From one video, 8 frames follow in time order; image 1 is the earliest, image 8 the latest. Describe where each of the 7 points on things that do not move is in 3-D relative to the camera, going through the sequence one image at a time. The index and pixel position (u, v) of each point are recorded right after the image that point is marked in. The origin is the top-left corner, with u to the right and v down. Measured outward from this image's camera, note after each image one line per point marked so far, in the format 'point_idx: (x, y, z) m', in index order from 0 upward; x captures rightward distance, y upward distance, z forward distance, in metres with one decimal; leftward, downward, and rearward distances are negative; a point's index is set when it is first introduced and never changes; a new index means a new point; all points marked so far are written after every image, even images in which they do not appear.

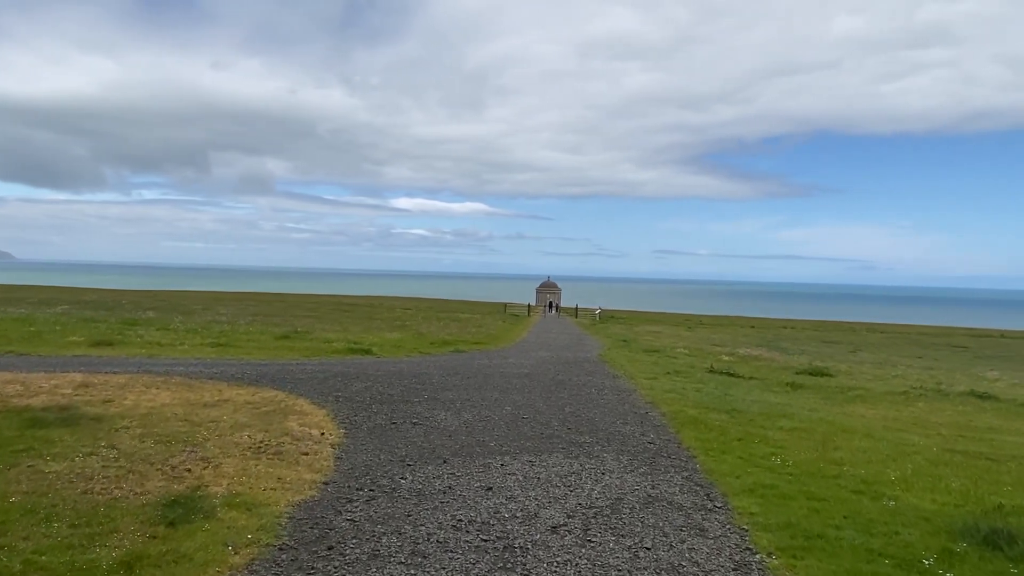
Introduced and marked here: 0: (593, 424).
0: (+1.9, -3.1, +15.3) m
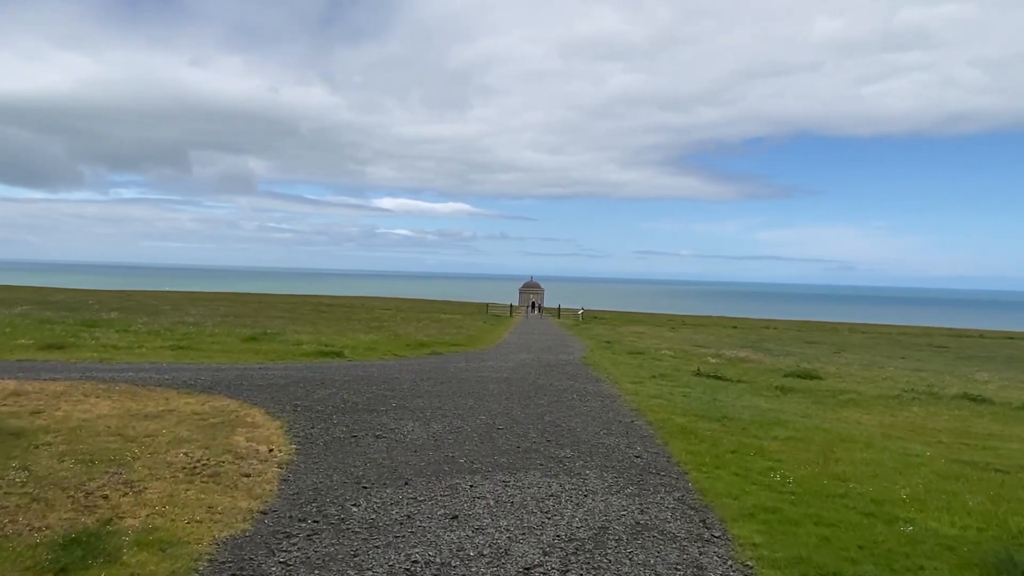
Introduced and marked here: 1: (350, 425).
0: (+1.3, -3.1, +14.0) m
1: (-3.4, -2.9, +13.9) m
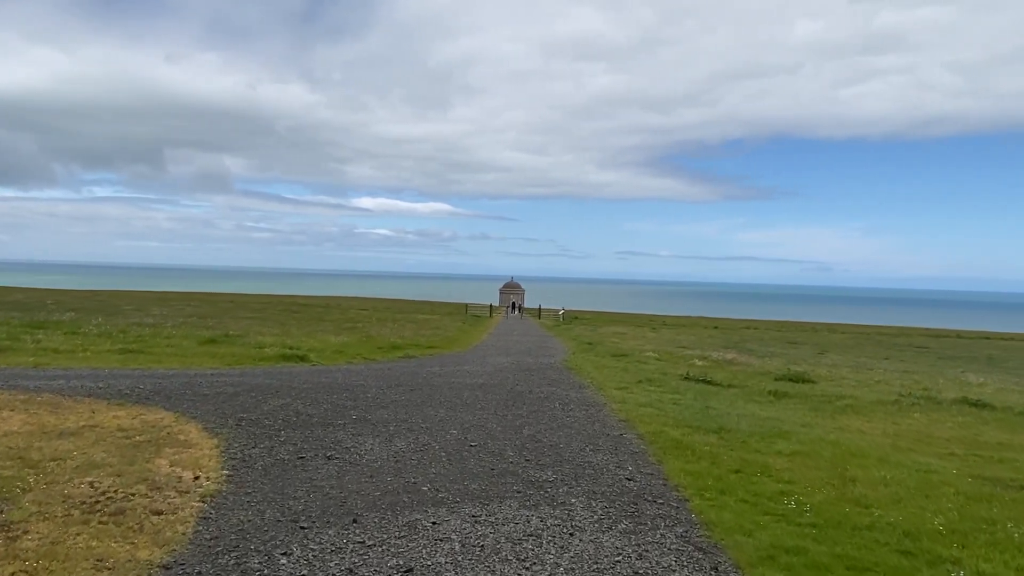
0: (+0.8, -3.1, +12.4) m
1: (-3.8, -2.8, +12.1) m
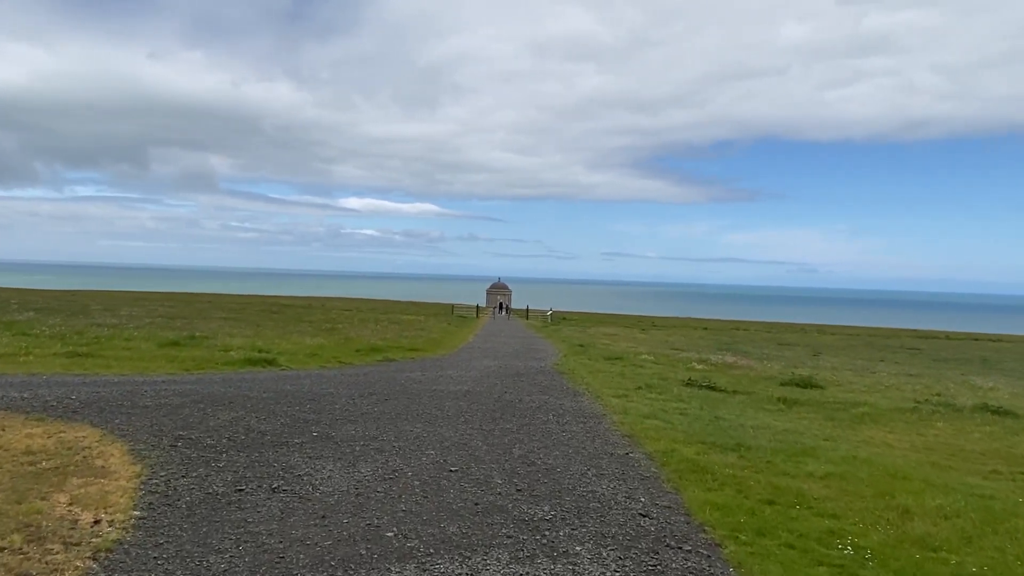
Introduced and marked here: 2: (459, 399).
0: (+0.7, -3.0, +10.3) m
1: (-4.0, -2.7, +10.0) m
2: (-1.3, -2.8, +16.9) m
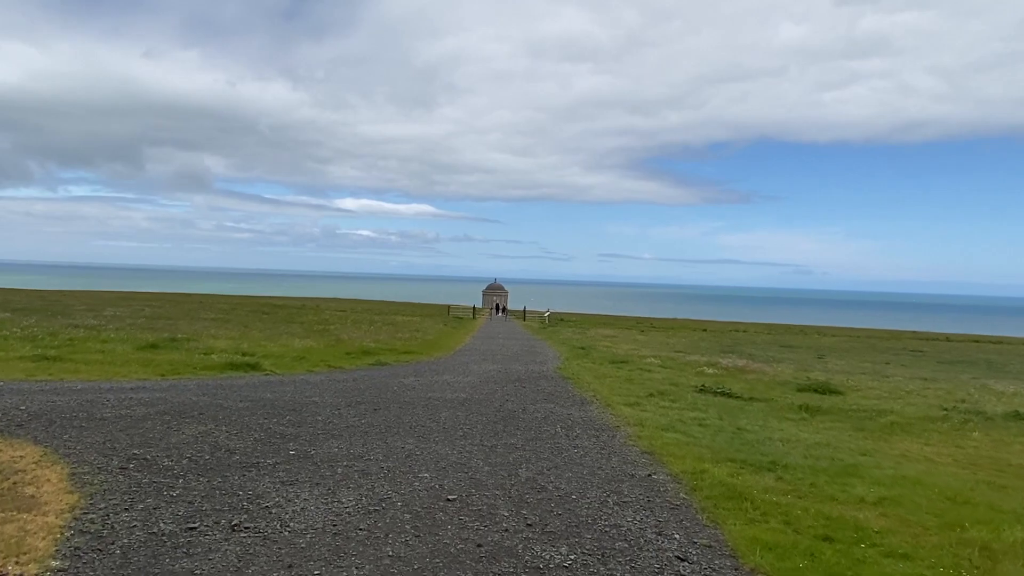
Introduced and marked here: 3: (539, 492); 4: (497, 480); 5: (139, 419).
0: (+0.8, -2.9, +8.8) m
1: (-3.9, -2.6, +8.4) m
2: (-1.3, -2.8, +15.3) m
3: (+0.4, -2.9, +9.5) m
4: (-0.2, -2.8, +9.9) m
5: (-7.1, -2.5, +12.8) m
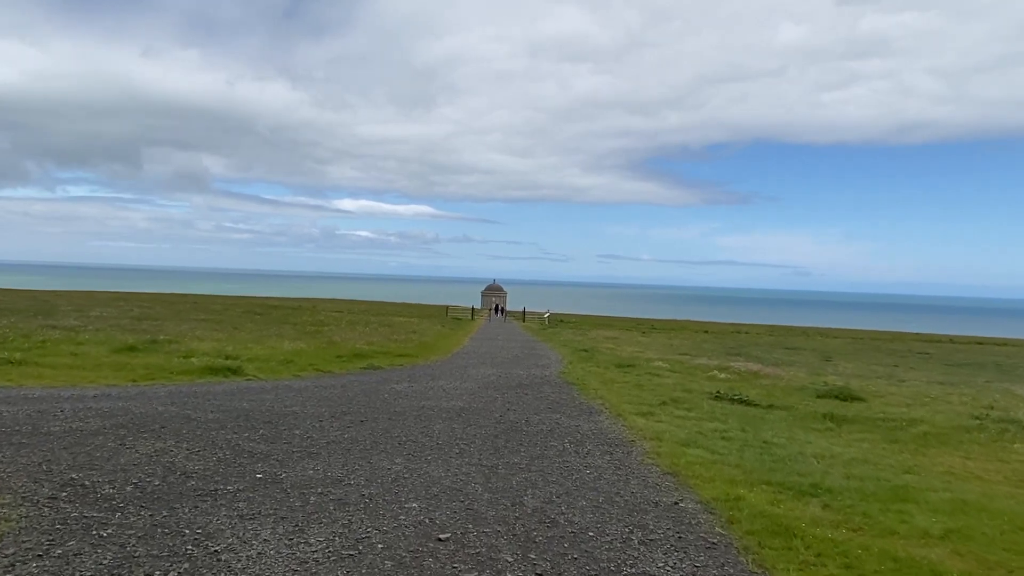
0: (+0.8, -2.9, +7.2) m
1: (-3.9, -2.6, +6.8) m
2: (-1.2, -2.7, +13.8) m
3: (+0.4, -2.8, +7.9) m
4: (-0.2, -2.8, +8.3) m
5: (-7.1, -2.4, +11.3) m
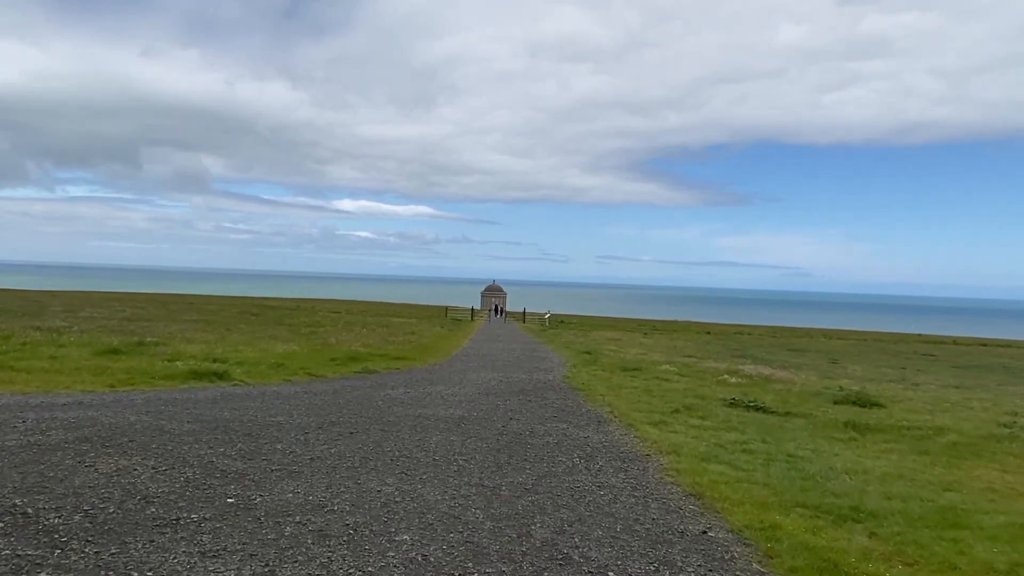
0: (+0.9, -2.9, +6.1) m
1: (-3.8, -2.6, +5.7) m
2: (-1.2, -2.7, +12.7) m
3: (+0.5, -2.8, +6.8) m
4: (-0.1, -2.8, +7.2) m
5: (-7.0, -2.4, +10.1) m
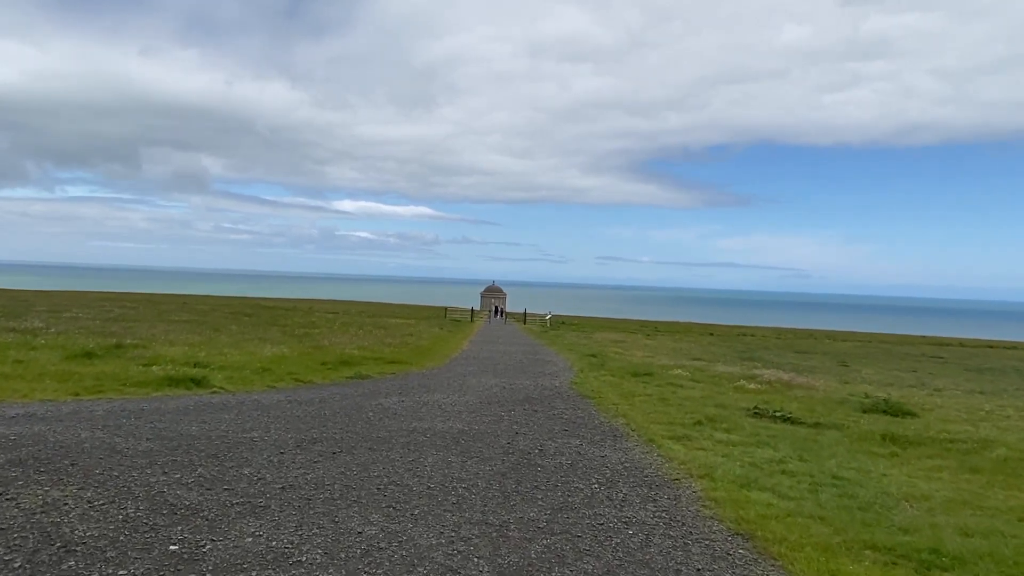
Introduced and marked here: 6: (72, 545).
0: (+1.0, -2.8, +4.5) m
1: (-3.7, -2.5, +4.1) m
2: (-1.0, -2.7, +11.1) m
3: (+0.6, -2.8, +5.2) m
4: (0.0, -2.7, +5.6) m
5: (-6.9, -2.4, +8.5) m
6: (-4.3, -2.5, +6.6) m
